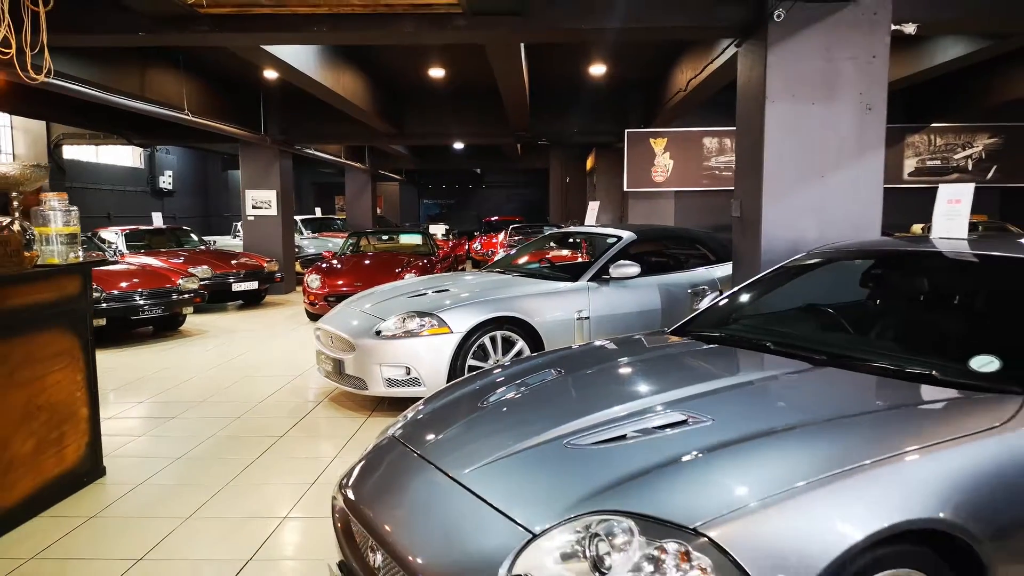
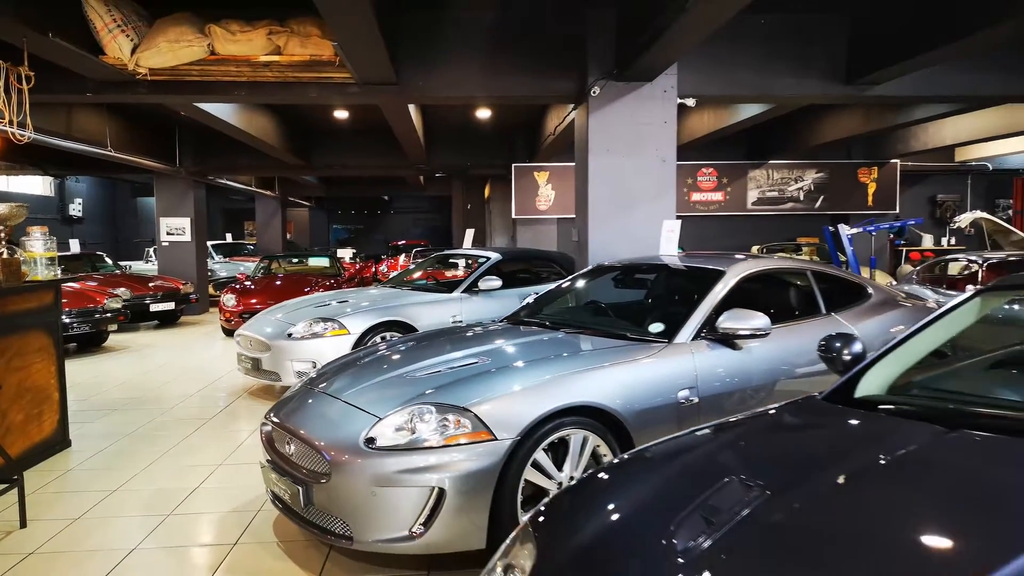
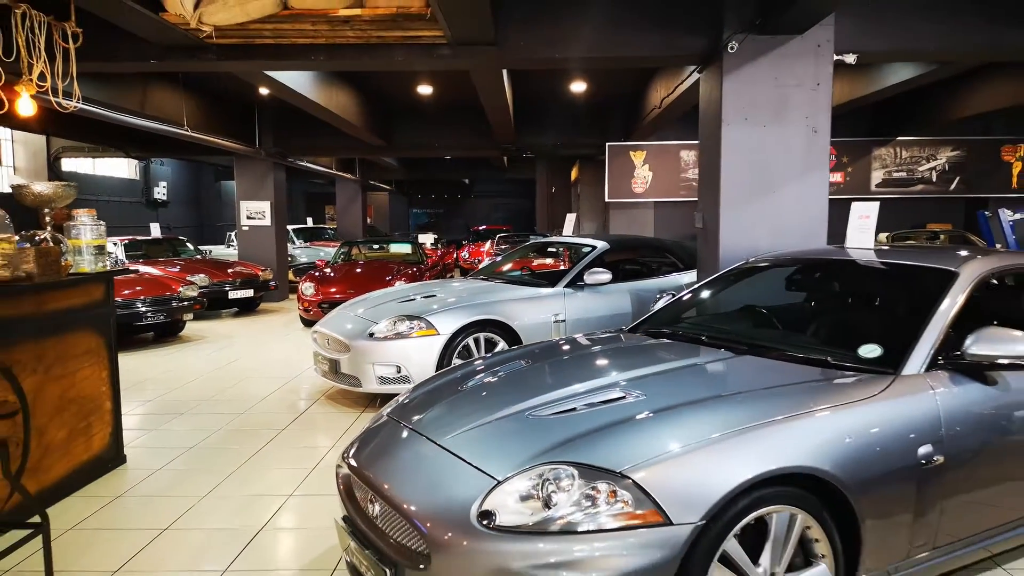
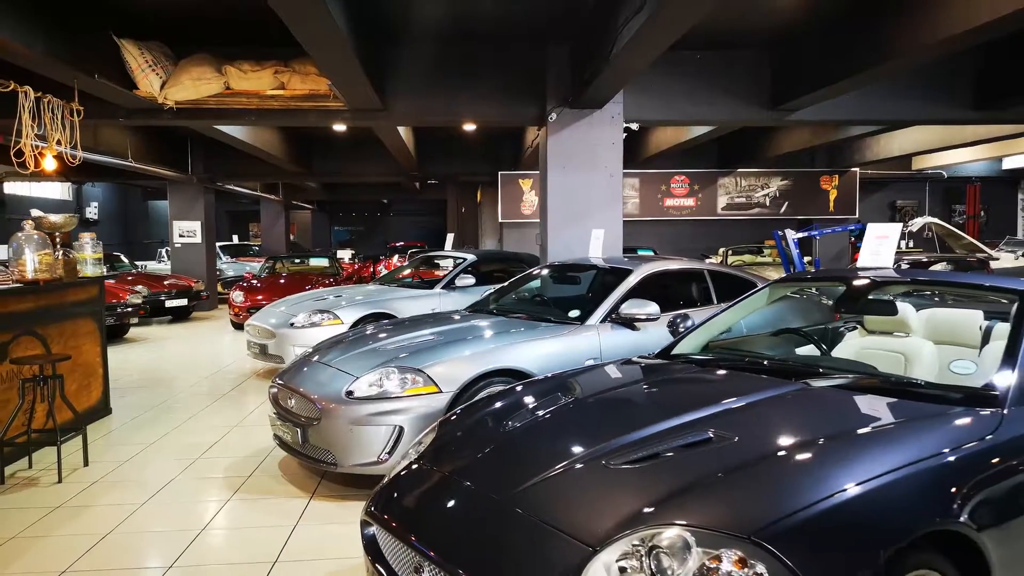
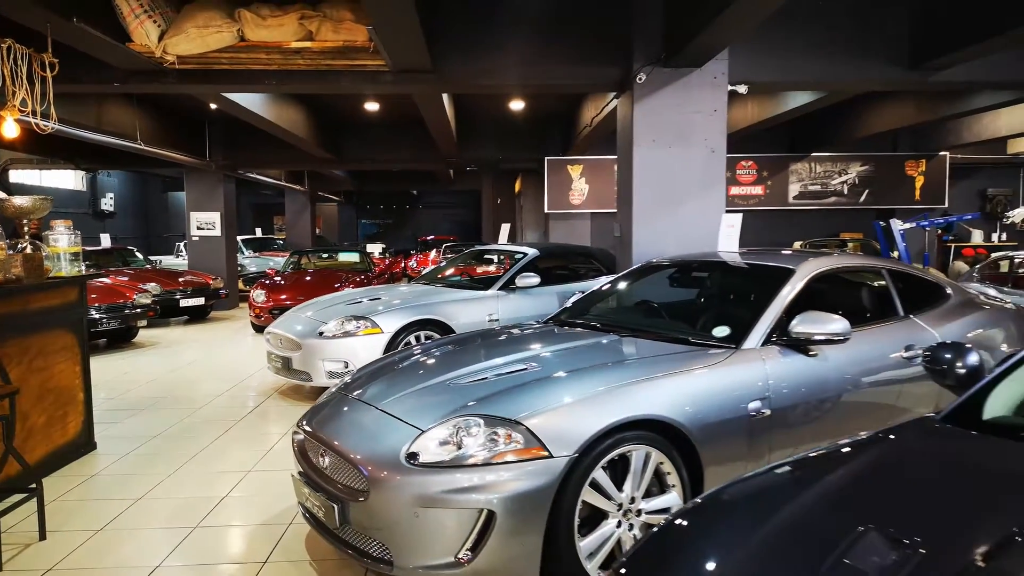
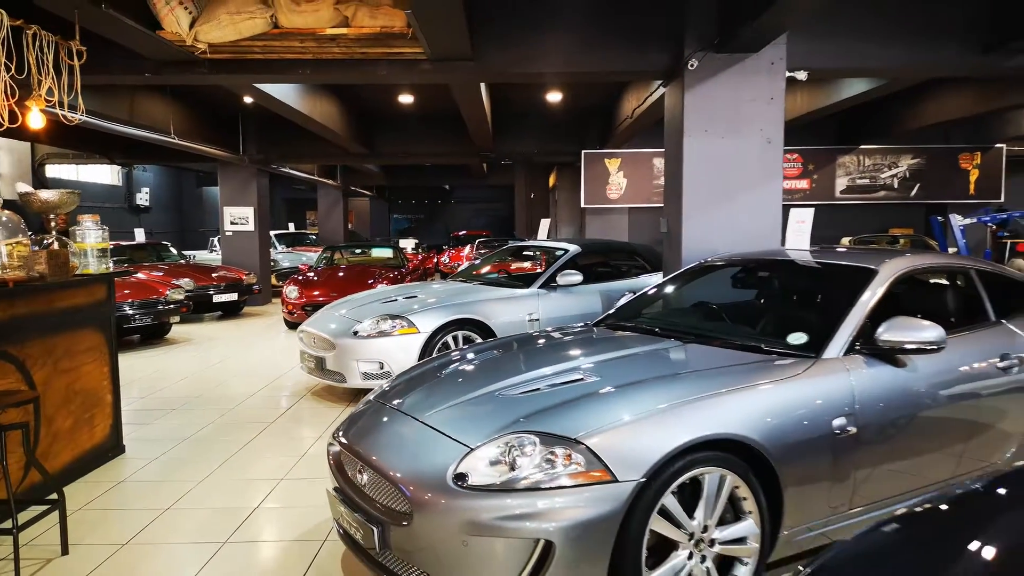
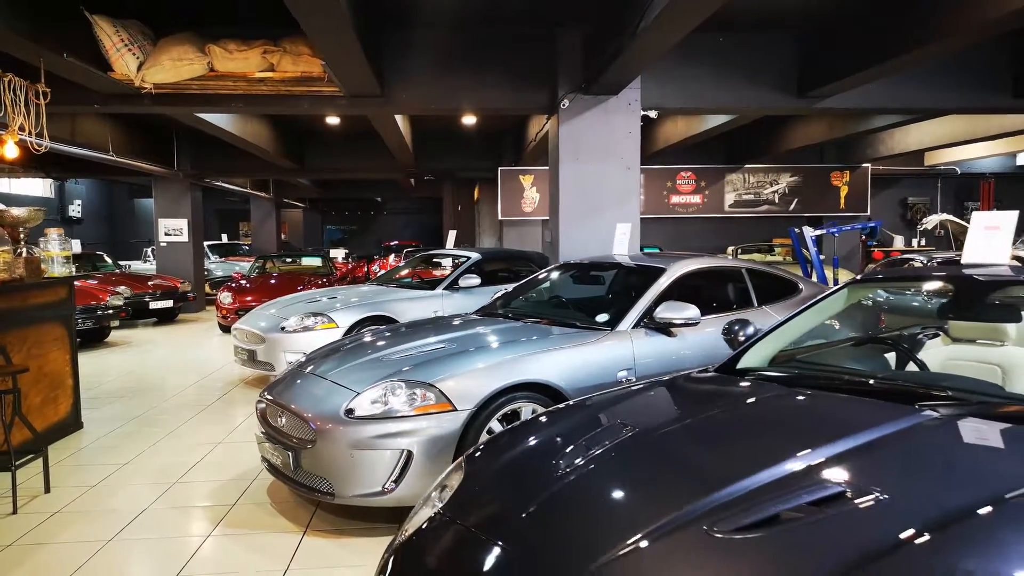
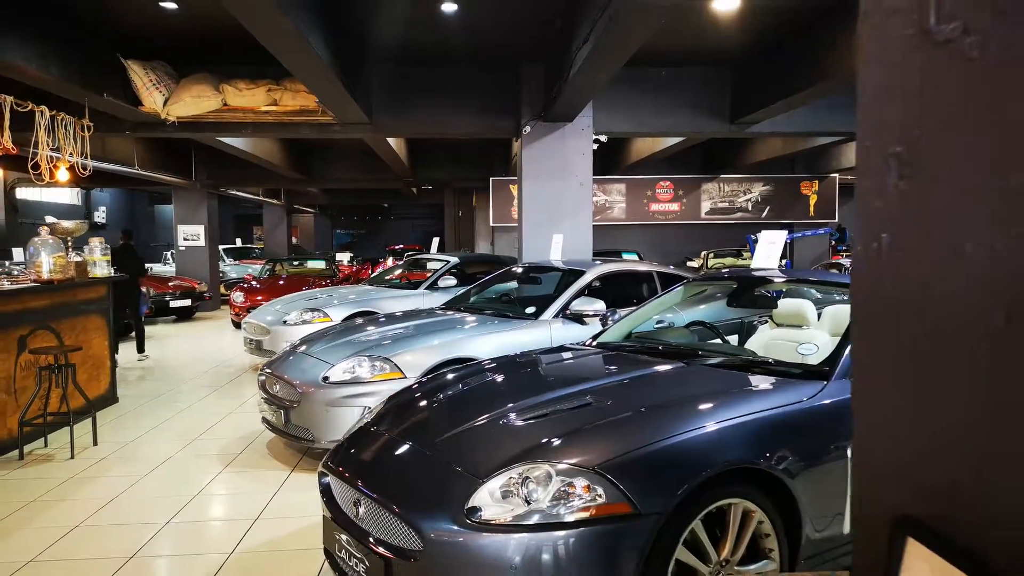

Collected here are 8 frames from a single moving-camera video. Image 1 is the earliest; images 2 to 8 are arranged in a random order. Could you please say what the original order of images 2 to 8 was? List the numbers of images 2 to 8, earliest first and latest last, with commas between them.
3, 6, 5, 2, 7, 4, 8
